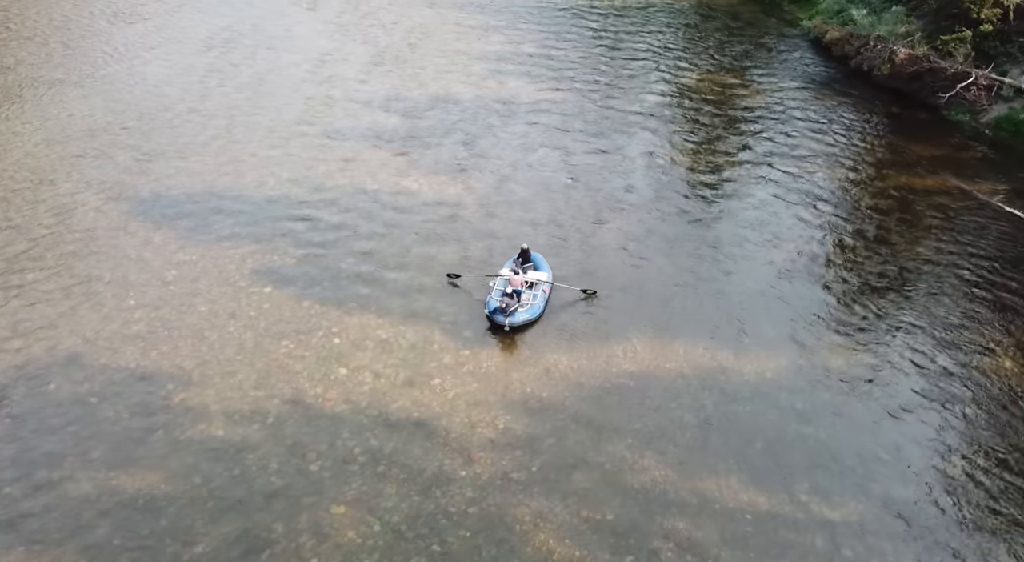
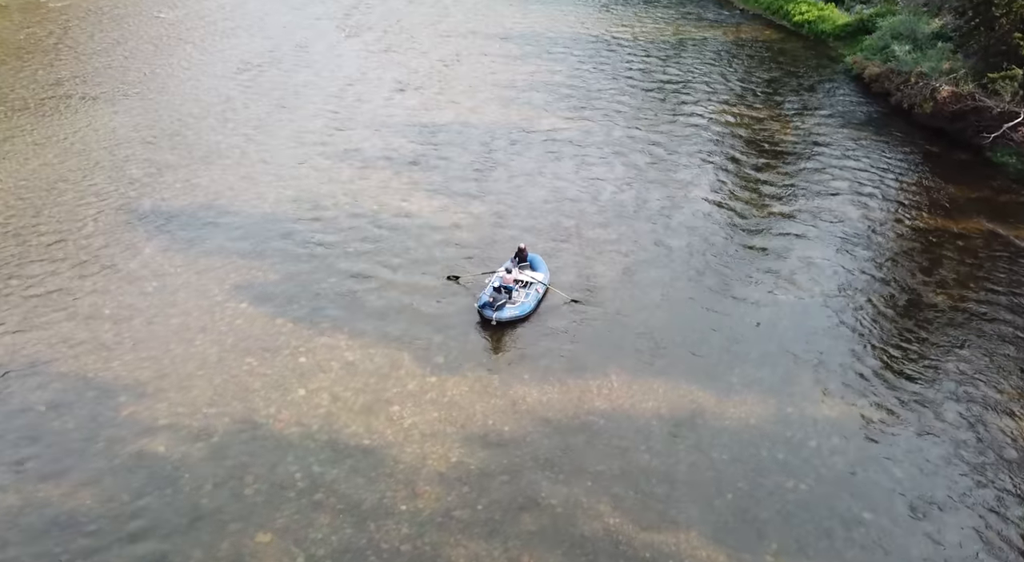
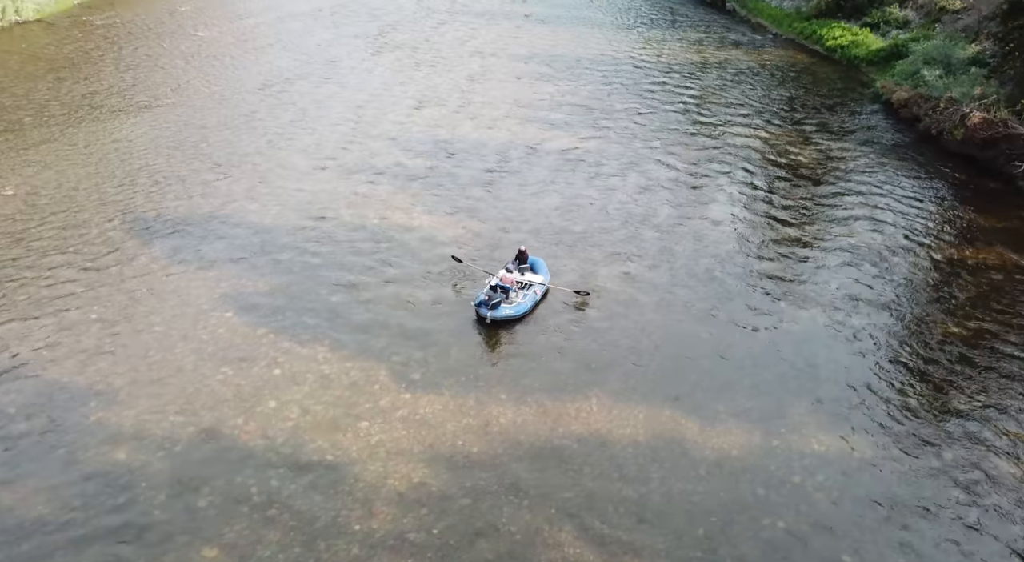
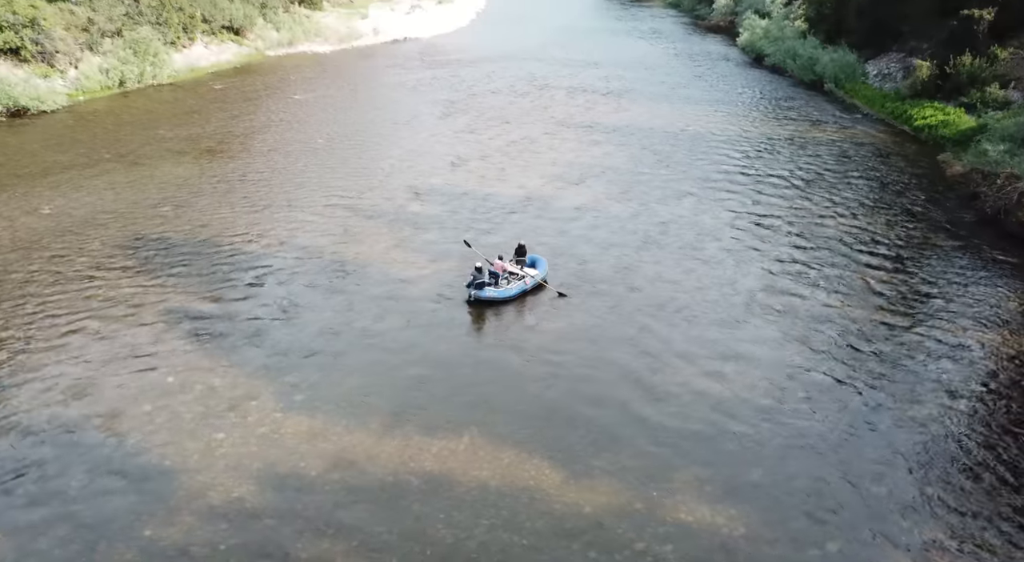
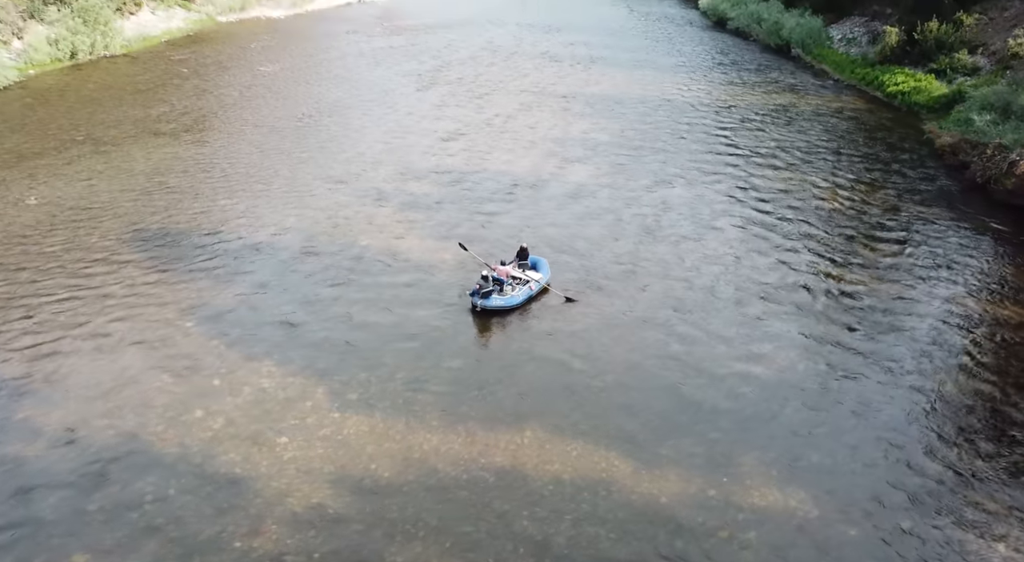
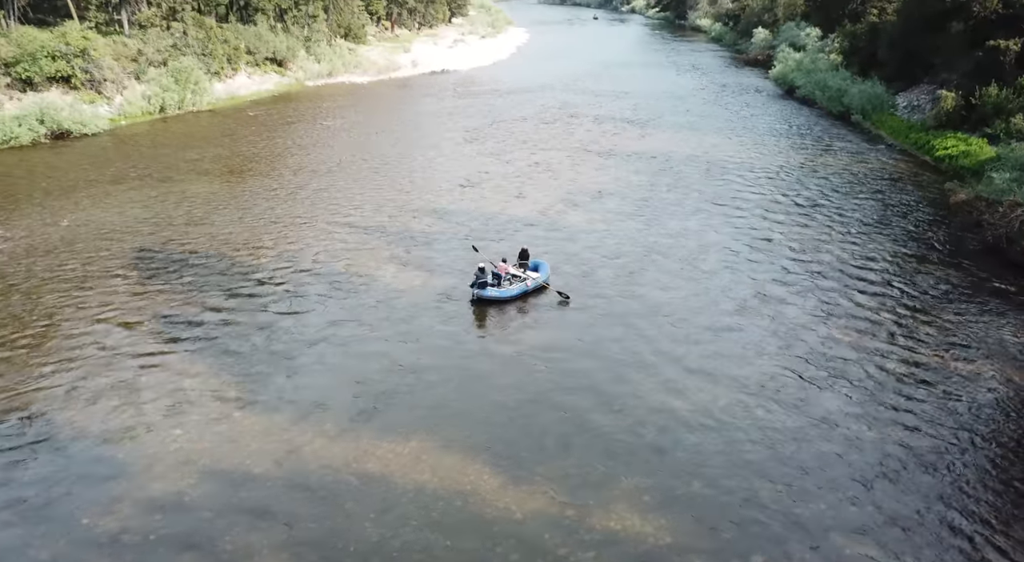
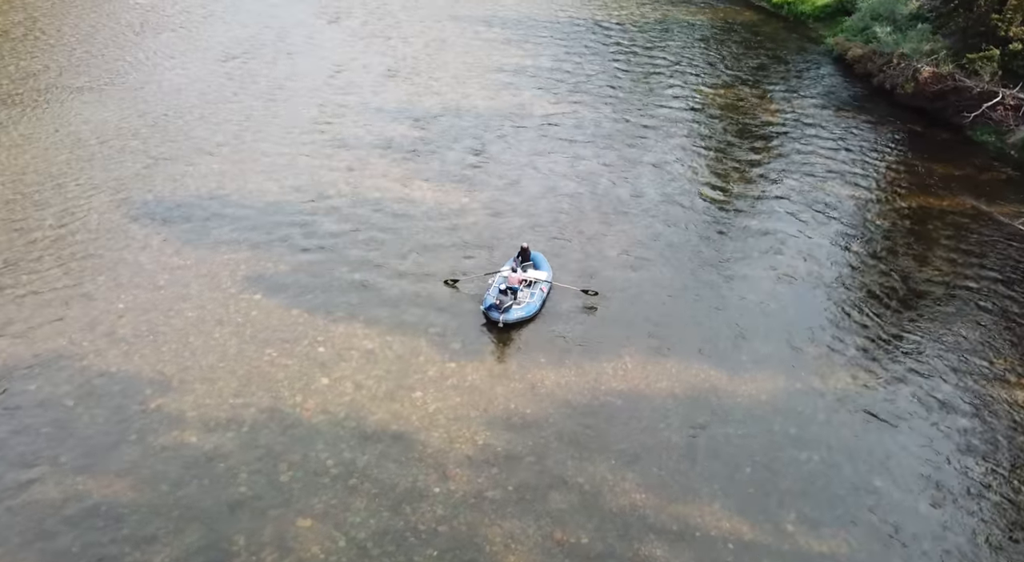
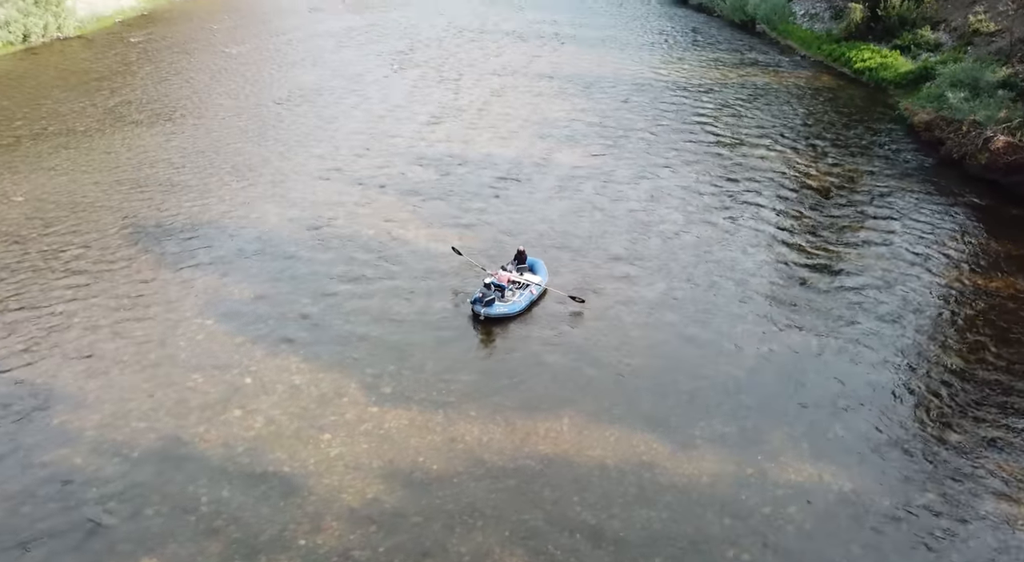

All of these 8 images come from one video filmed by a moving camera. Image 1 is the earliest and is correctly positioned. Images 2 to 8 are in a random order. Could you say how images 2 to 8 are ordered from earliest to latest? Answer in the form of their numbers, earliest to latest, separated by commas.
7, 2, 3, 8, 5, 4, 6
